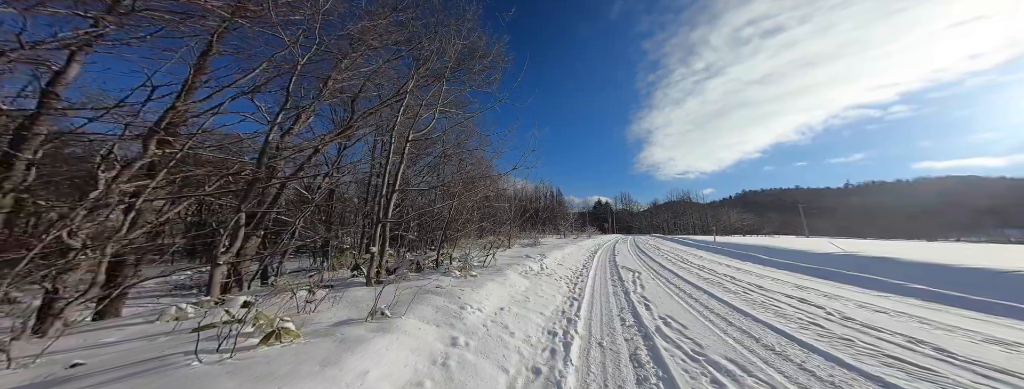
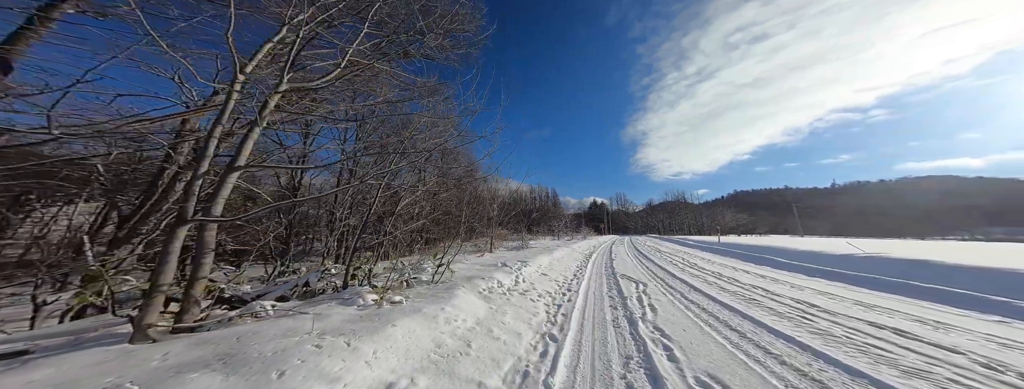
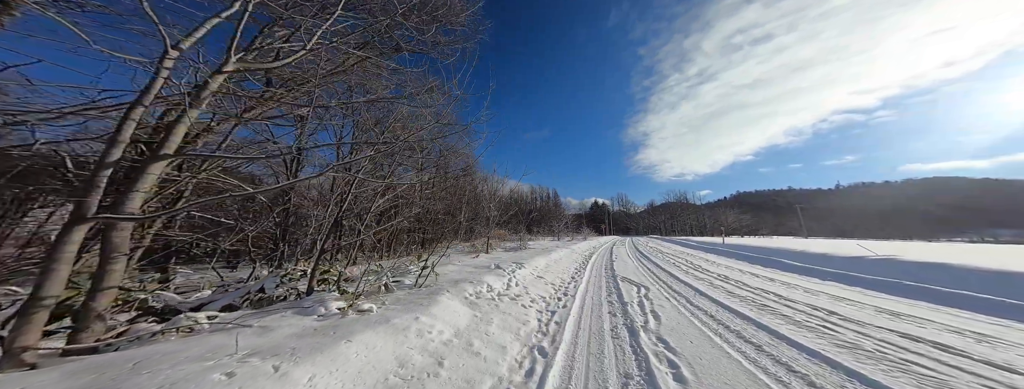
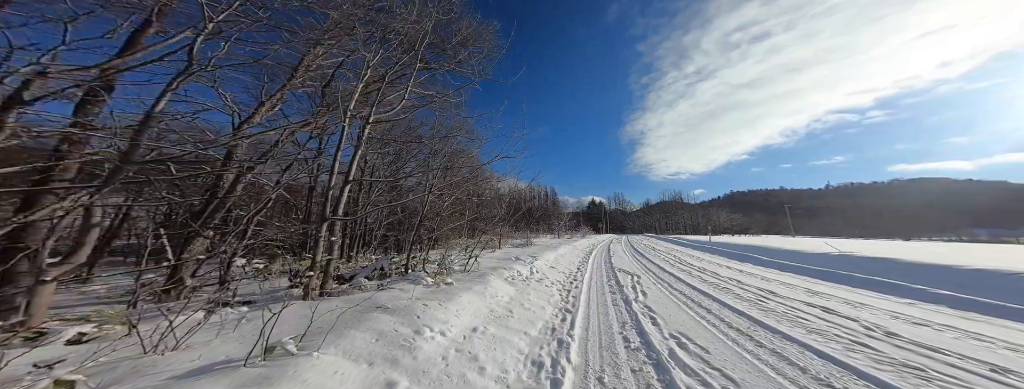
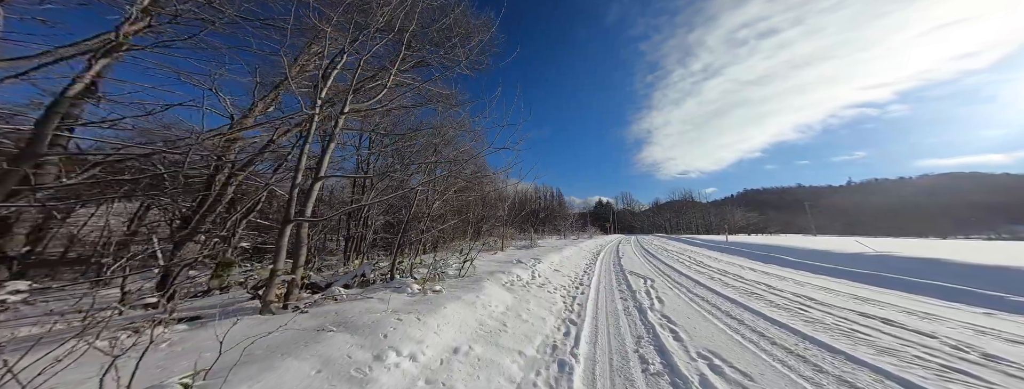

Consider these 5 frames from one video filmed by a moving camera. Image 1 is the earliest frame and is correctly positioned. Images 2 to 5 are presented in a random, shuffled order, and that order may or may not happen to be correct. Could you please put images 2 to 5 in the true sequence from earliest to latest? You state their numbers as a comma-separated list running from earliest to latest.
4, 5, 2, 3
